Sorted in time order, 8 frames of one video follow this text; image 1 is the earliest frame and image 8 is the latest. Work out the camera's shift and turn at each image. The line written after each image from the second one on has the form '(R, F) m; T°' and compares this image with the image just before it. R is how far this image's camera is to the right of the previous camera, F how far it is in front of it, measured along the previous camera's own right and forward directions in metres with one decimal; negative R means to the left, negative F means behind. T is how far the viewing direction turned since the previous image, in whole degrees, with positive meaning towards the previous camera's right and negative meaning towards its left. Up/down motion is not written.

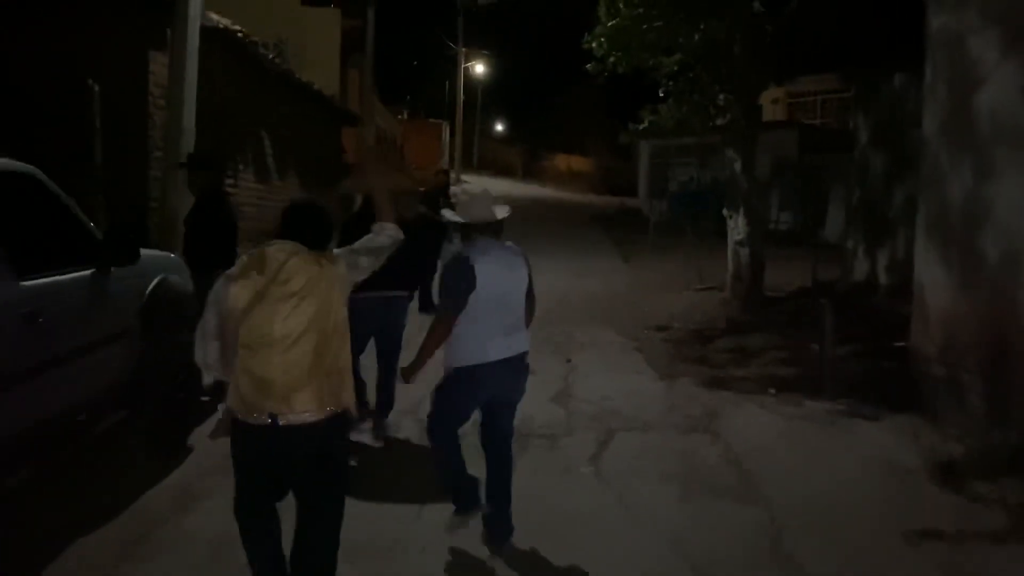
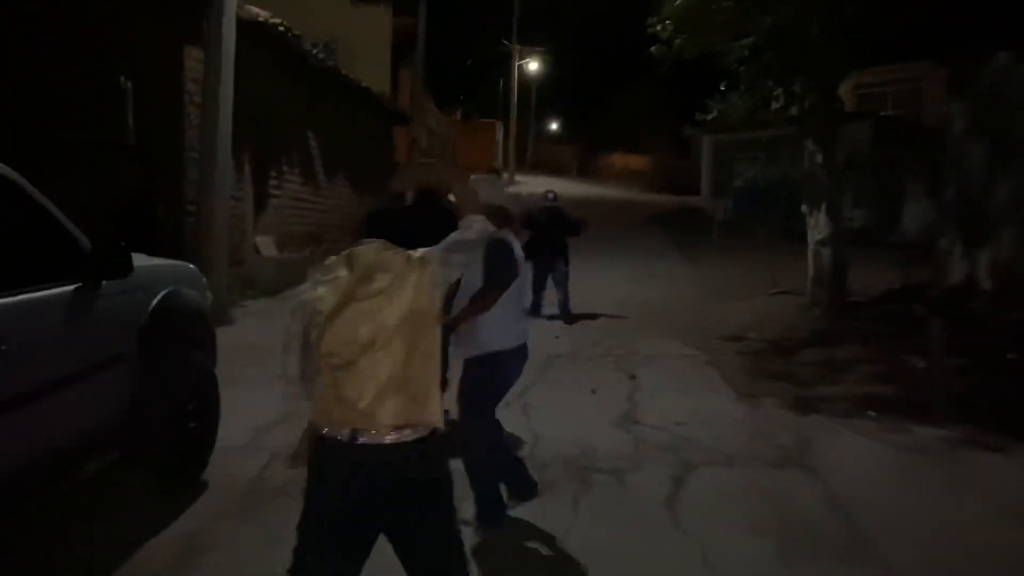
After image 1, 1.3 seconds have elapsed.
(0.0, +0.9) m; -3°
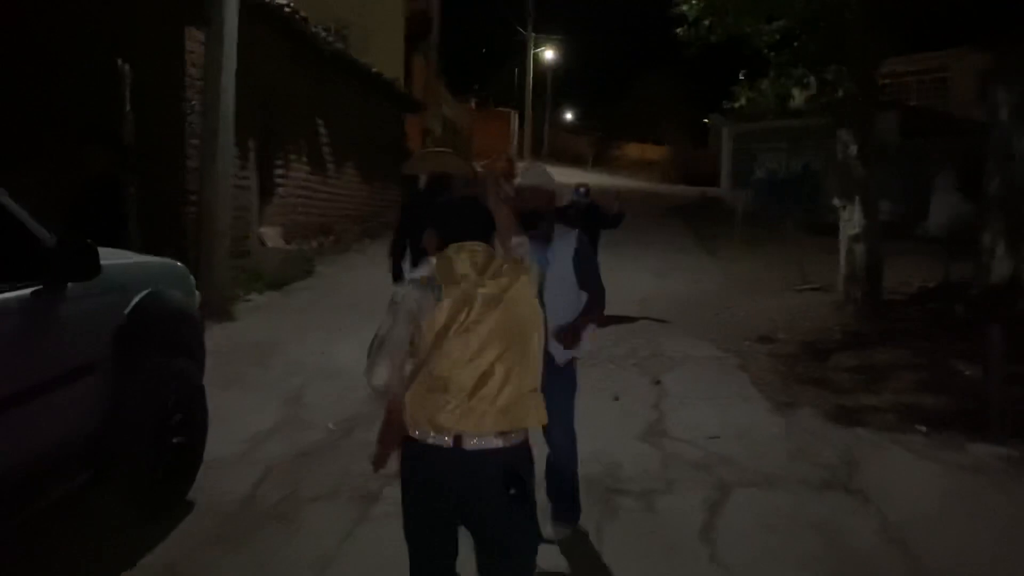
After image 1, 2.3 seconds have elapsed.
(0.0, +0.6) m; -1°
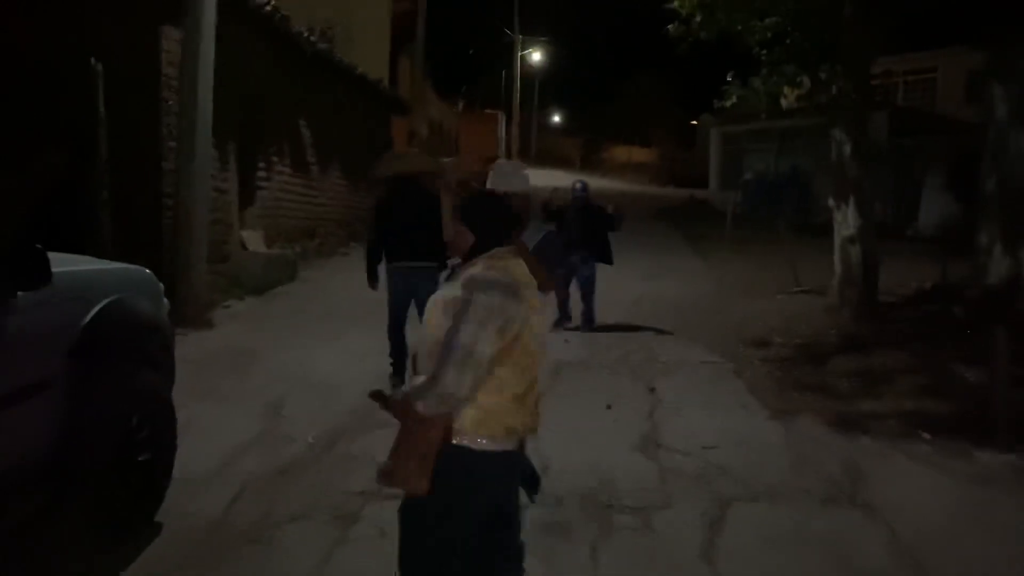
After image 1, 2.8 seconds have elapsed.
(0.0, +0.3) m; +1°
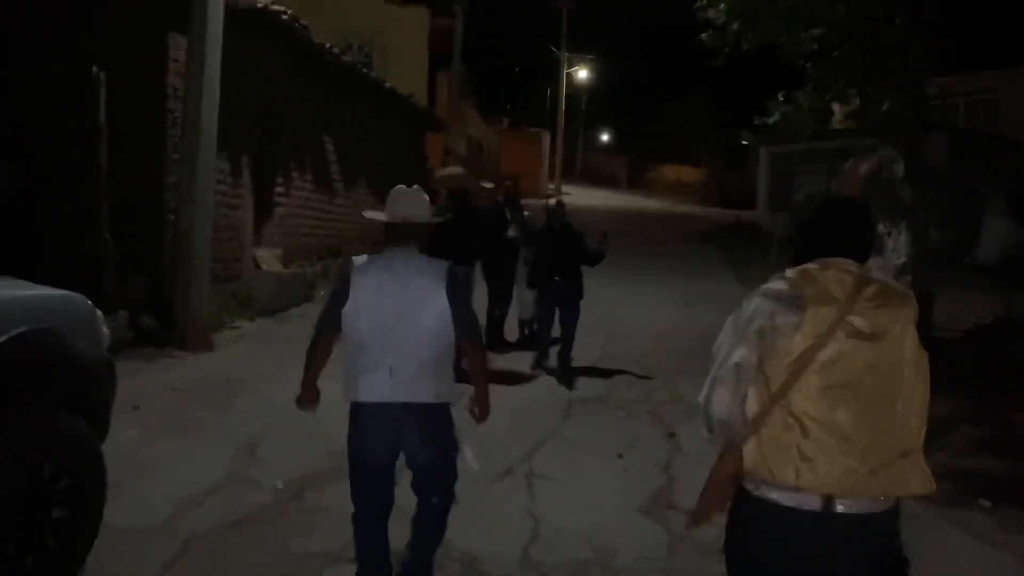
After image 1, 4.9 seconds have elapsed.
(+0.3, +0.7) m; -3°
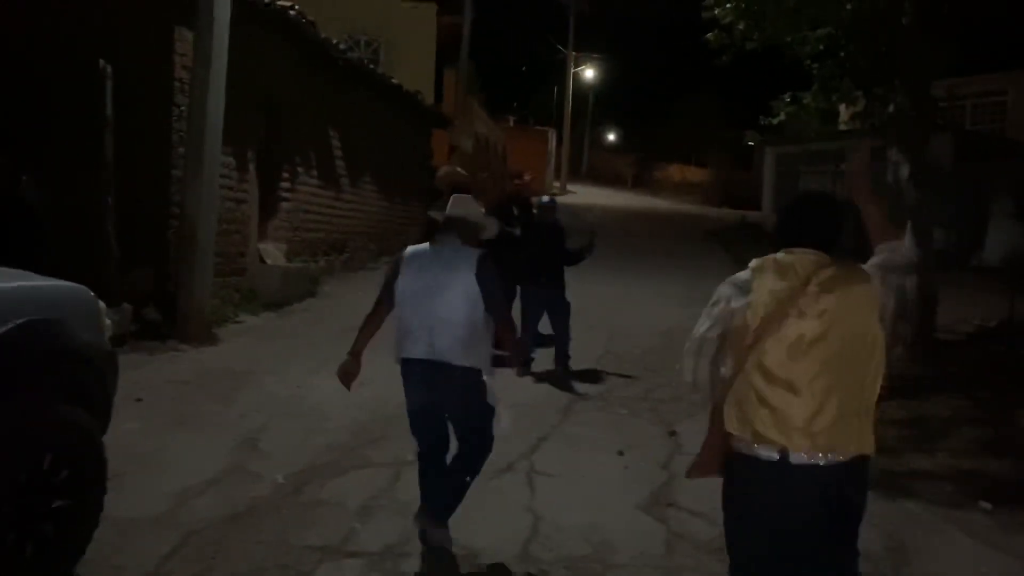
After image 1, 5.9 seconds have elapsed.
(0.0, 0.0) m; 0°
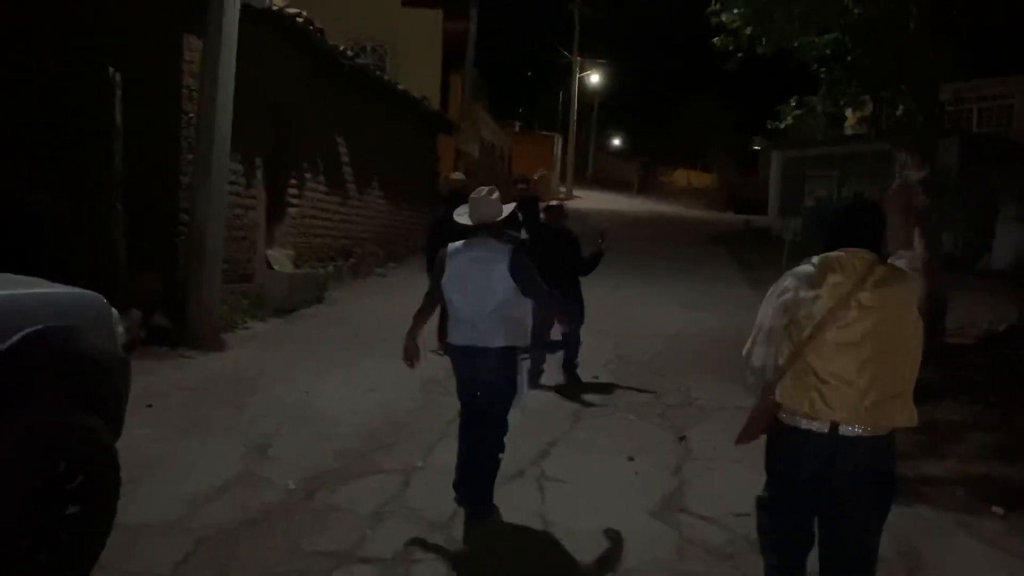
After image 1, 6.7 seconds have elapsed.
(0.0, 0.0) m; 0°
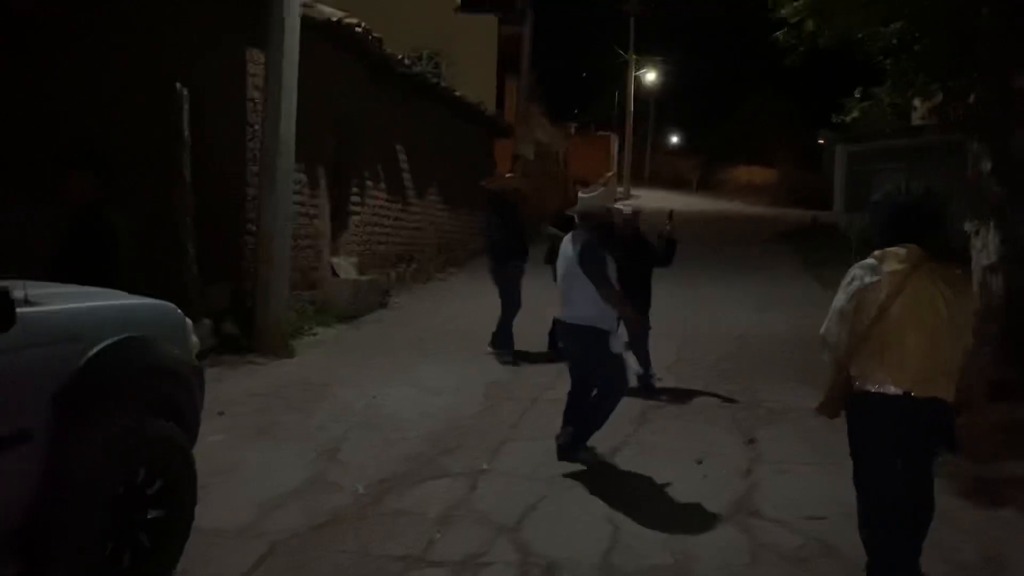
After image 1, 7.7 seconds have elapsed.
(0.0, 0.0) m; -3°
